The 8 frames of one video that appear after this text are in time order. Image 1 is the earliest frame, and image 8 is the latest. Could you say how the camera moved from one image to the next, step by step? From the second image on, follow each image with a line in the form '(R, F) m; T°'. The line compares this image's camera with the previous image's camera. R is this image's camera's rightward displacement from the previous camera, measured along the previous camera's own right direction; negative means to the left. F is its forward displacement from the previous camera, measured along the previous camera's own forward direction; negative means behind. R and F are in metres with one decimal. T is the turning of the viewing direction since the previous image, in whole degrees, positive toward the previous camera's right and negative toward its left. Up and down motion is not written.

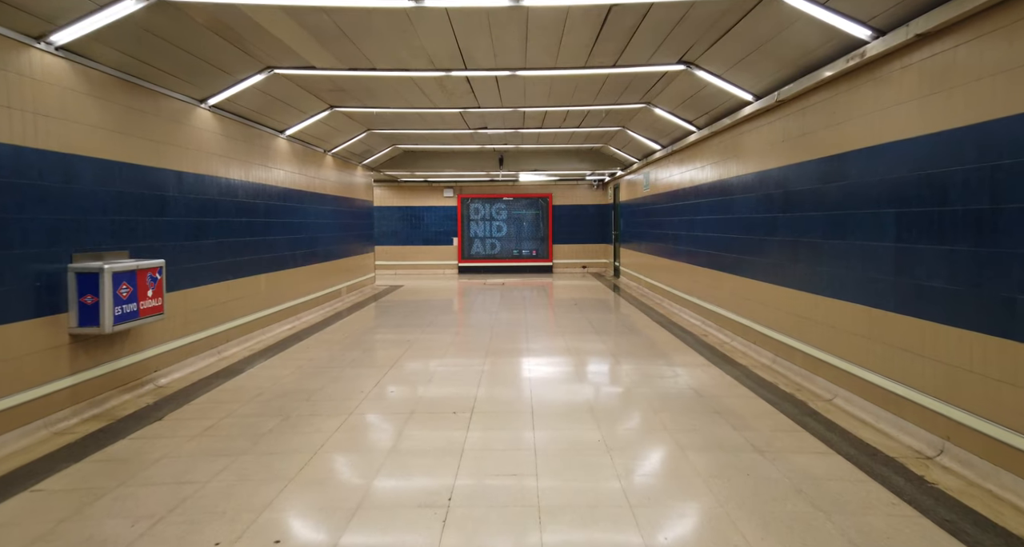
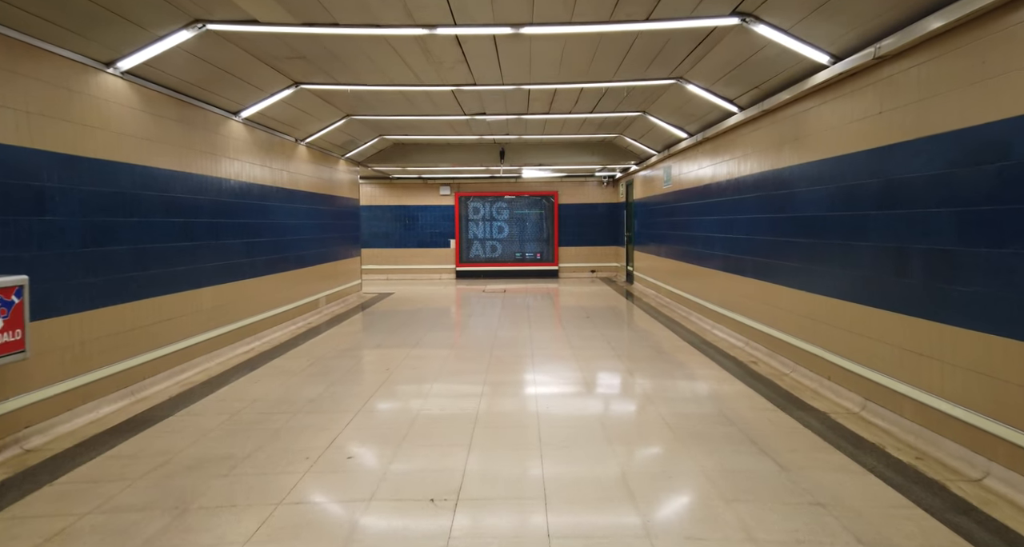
(0.0, +1.1) m; 0°
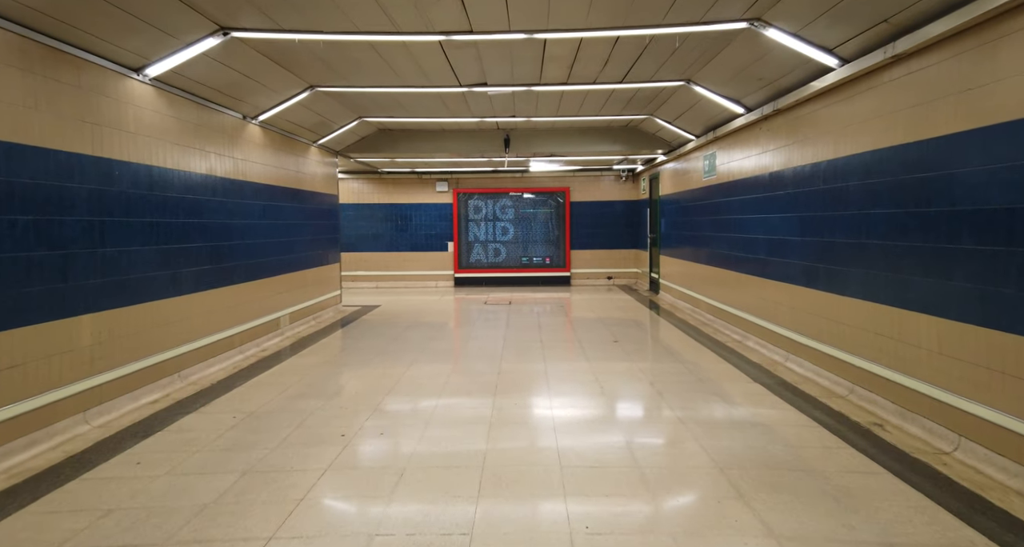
(-0.1, +1.5) m; 0°
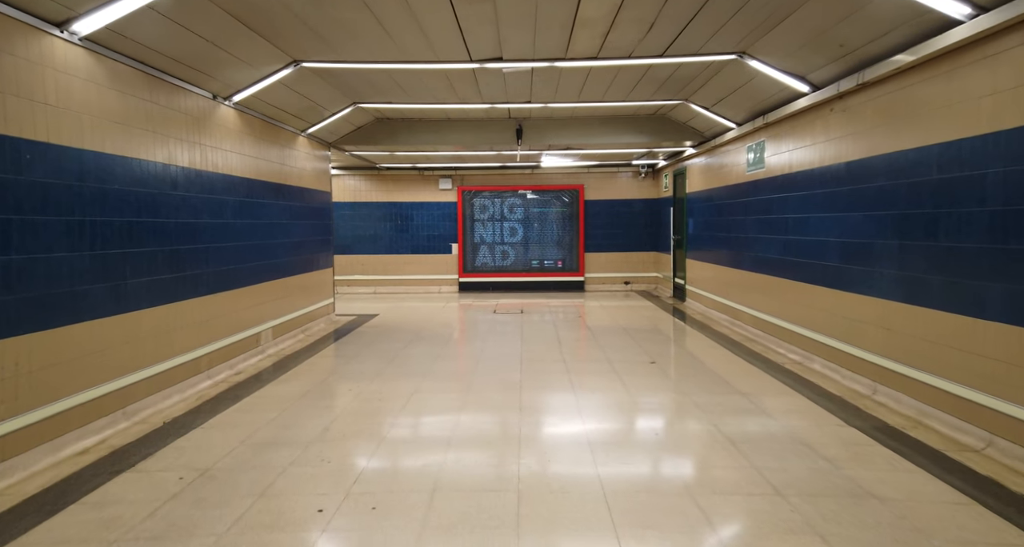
(-0.2, +0.9) m; 0°
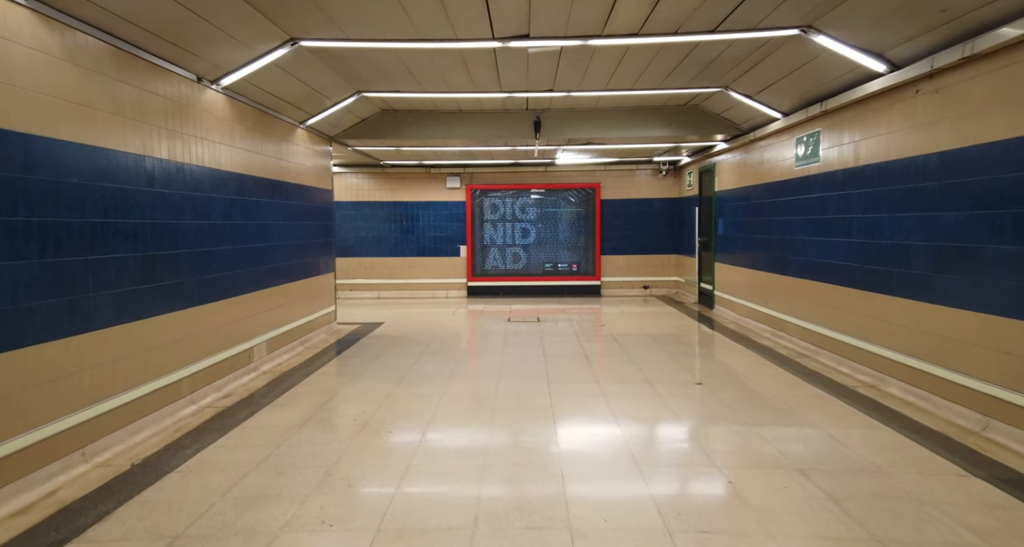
(-0.2, +0.6) m; 0°
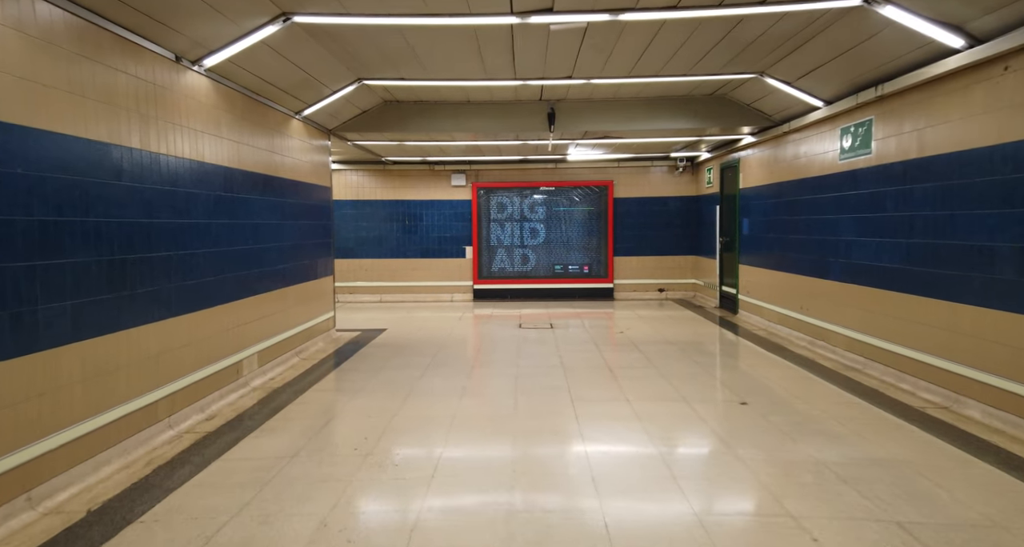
(-0.1, +0.5) m; 0°
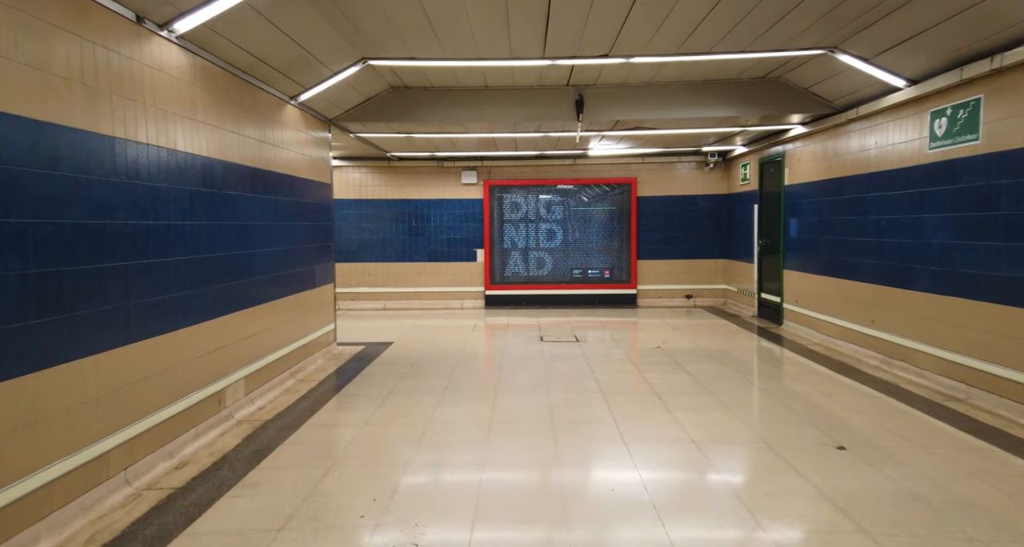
(-0.2, +0.7) m; 0°
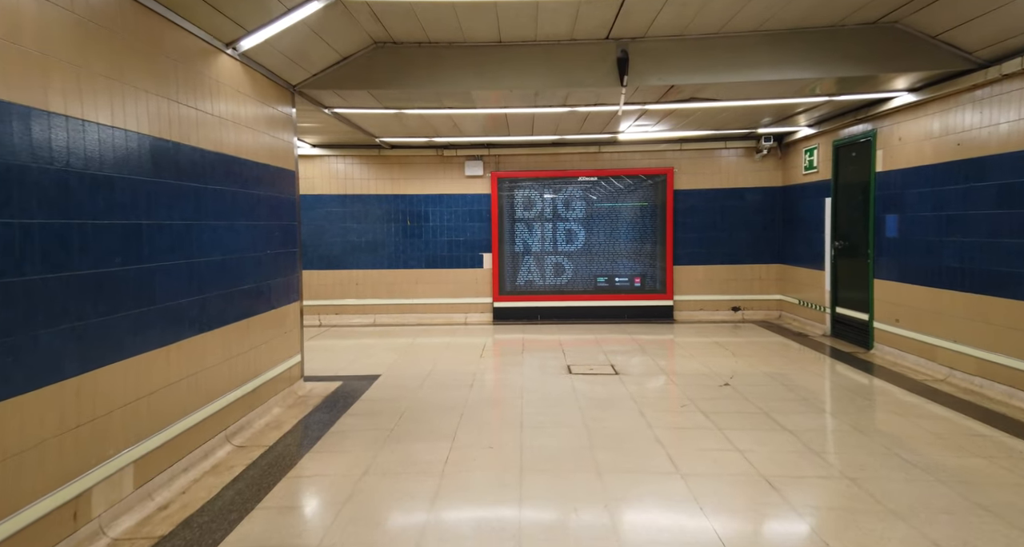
(-0.2, +1.4) m; 0°
